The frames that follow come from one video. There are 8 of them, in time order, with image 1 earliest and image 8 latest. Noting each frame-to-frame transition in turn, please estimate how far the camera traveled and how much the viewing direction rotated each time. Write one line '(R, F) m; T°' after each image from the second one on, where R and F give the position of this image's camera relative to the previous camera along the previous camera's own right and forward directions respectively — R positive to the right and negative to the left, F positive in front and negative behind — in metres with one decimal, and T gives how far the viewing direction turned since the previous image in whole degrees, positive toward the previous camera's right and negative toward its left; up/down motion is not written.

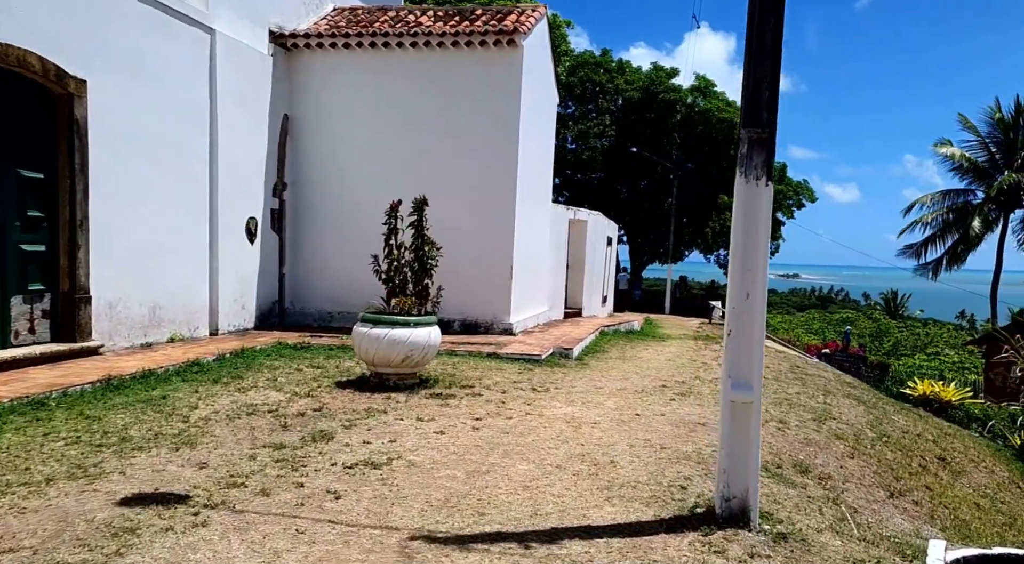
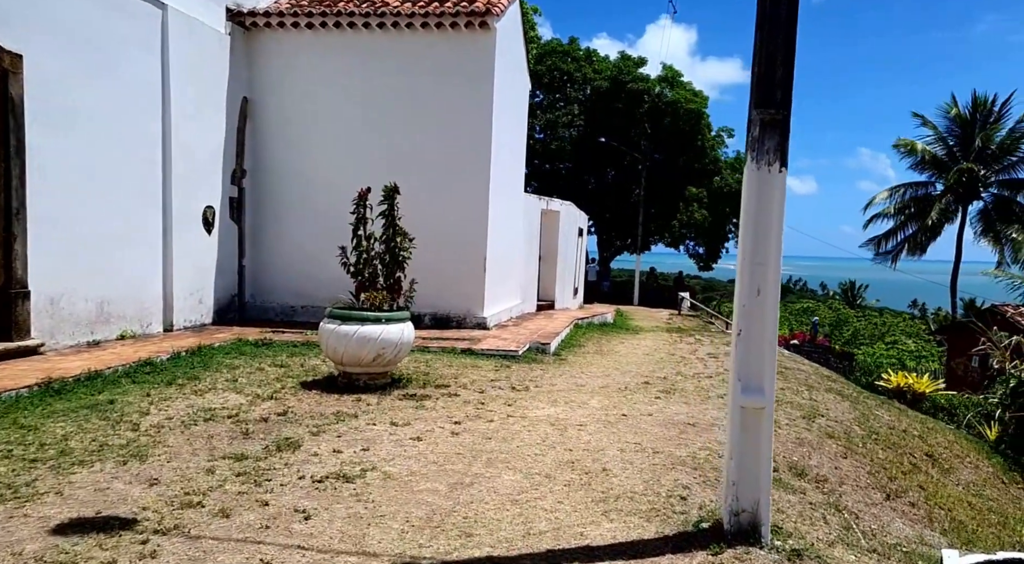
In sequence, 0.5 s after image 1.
(-0.1, +0.4) m; +3°
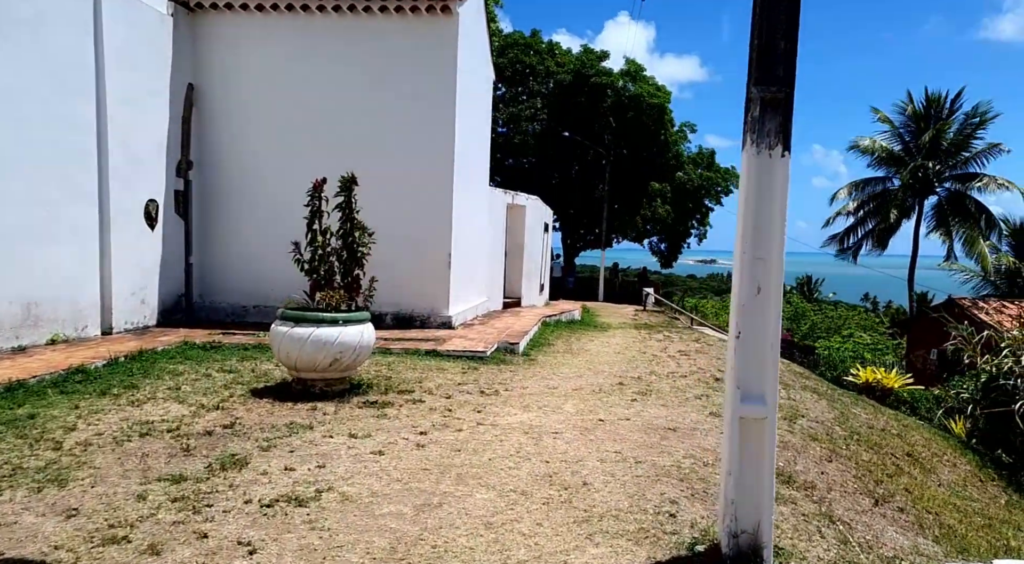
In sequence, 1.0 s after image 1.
(-0.1, +0.4) m; +3°
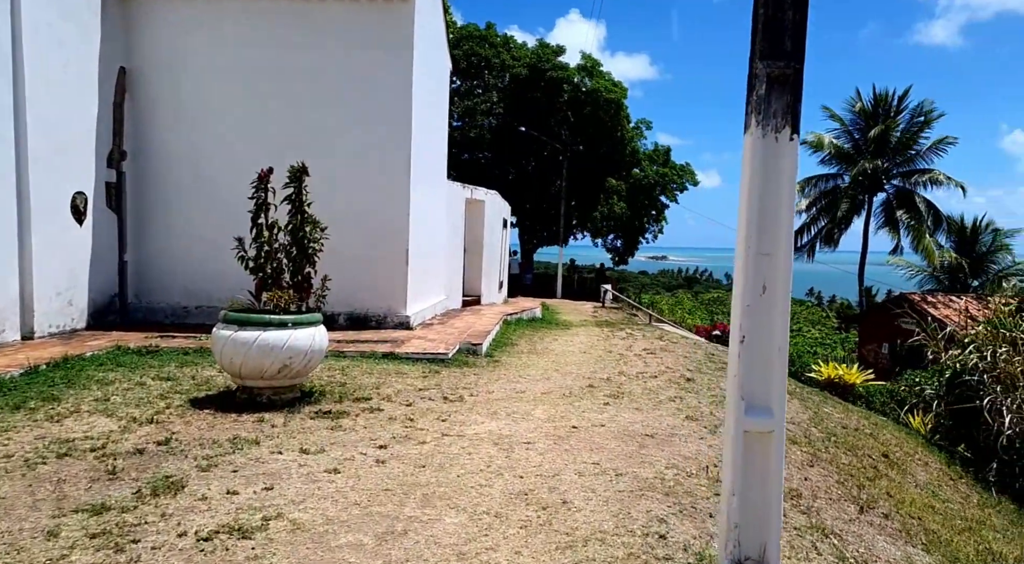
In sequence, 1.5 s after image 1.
(-0.1, +0.4) m; +4°
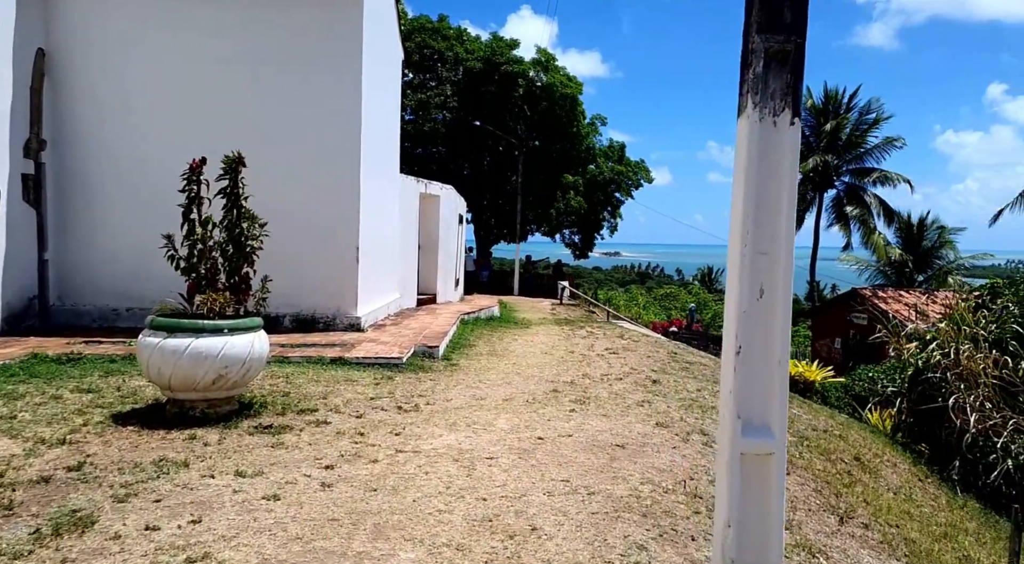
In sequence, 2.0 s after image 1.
(0.0, +0.4) m; +4°
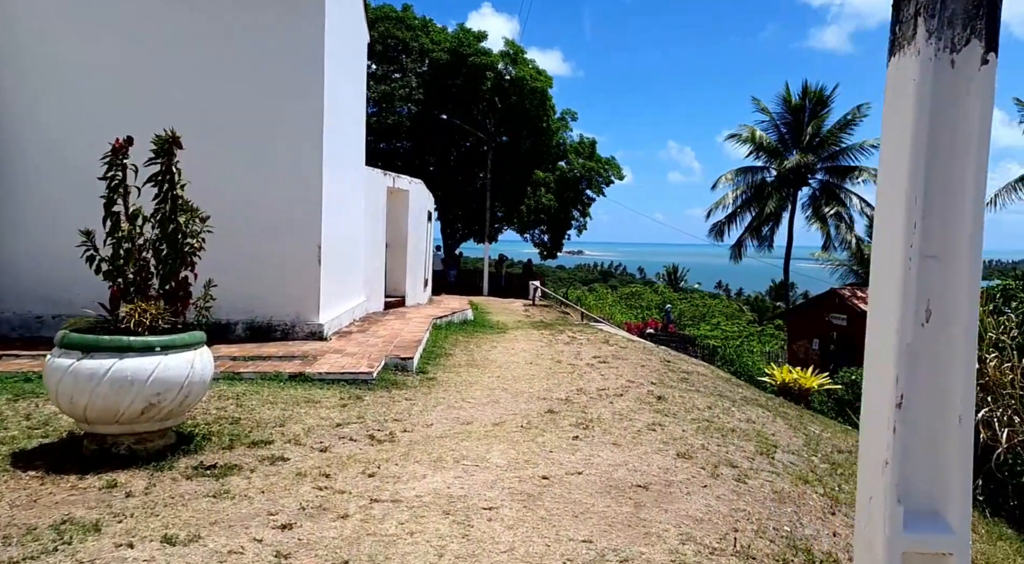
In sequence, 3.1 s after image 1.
(-0.2, +0.9) m; +3°
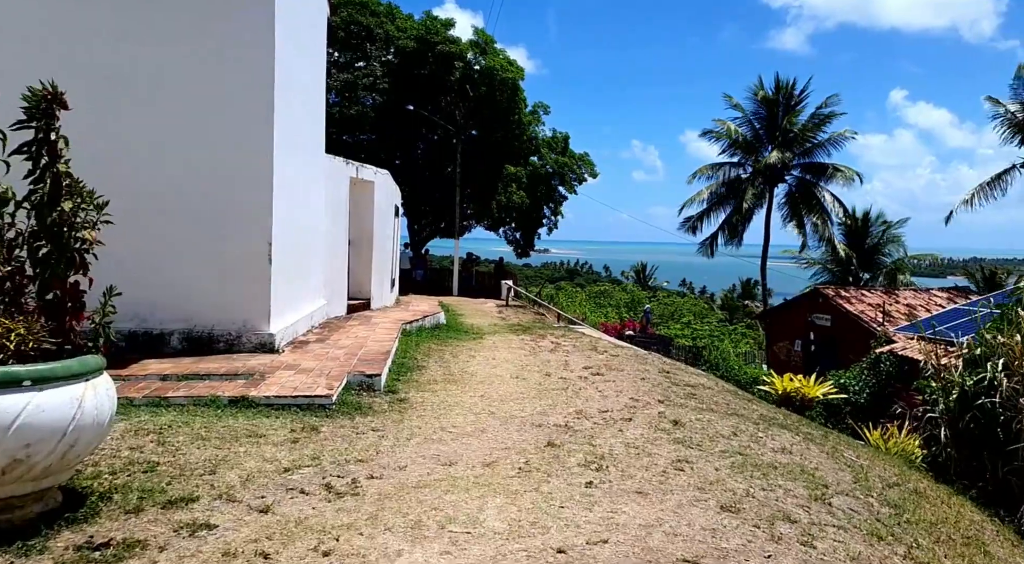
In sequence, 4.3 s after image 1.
(-0.2, +1.1) m; +3°
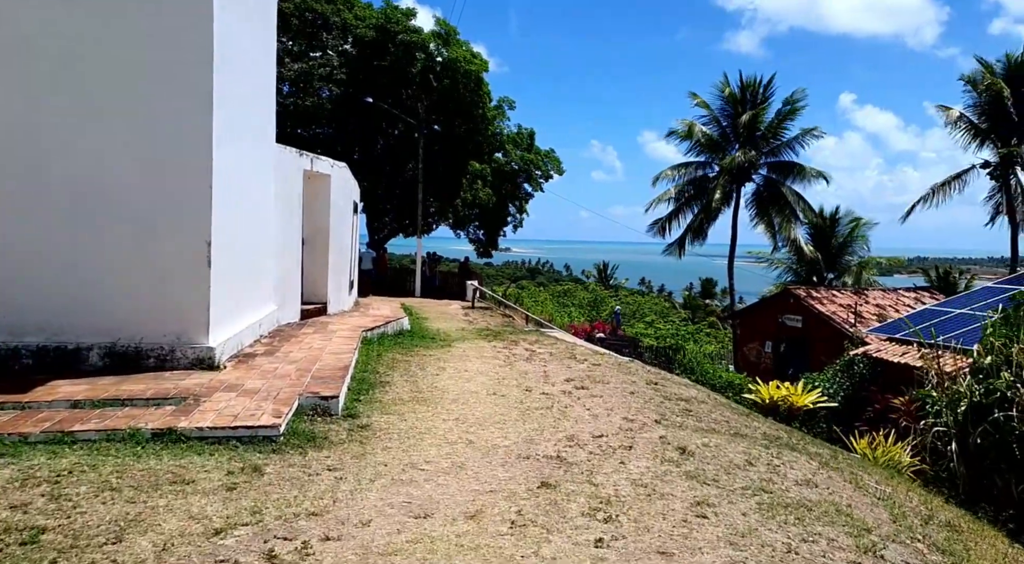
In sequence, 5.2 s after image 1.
(-0.1, +0.8) m; +3°
